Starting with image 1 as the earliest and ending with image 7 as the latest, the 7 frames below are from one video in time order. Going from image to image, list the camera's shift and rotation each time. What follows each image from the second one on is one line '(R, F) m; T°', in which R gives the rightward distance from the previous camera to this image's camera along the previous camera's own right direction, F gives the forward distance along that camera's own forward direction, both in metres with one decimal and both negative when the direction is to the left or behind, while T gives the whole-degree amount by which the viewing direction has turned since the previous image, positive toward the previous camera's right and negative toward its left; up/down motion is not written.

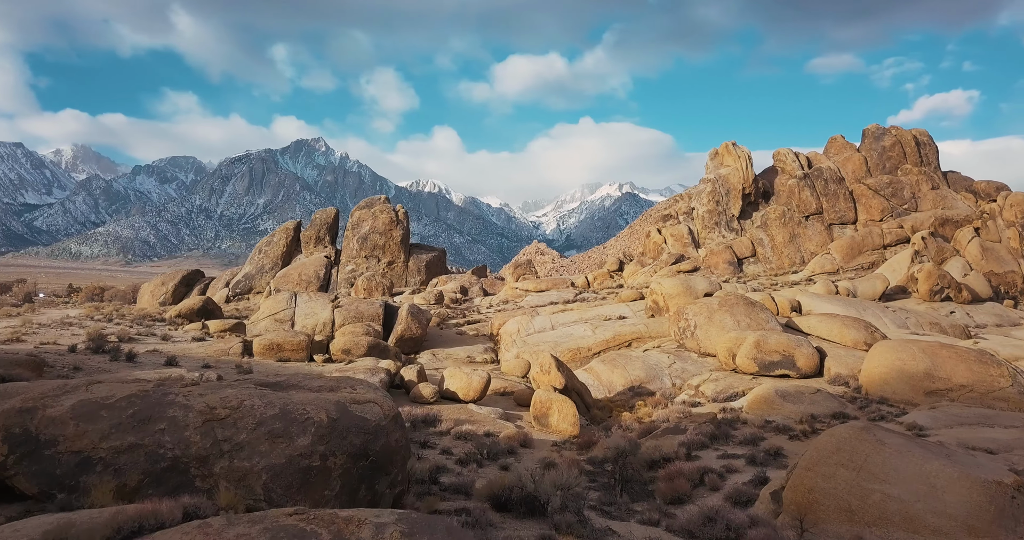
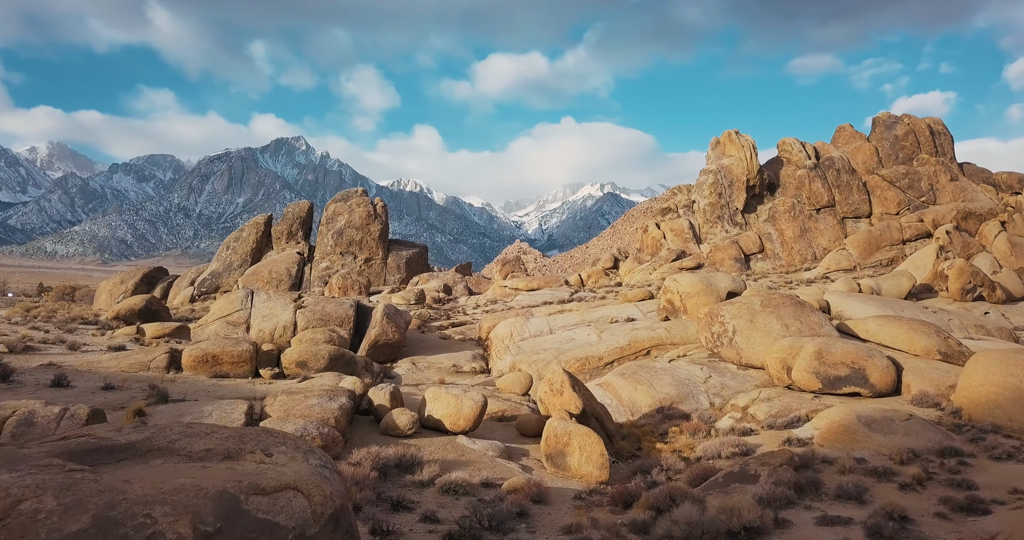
(-0.3, +3.1) m; +1°
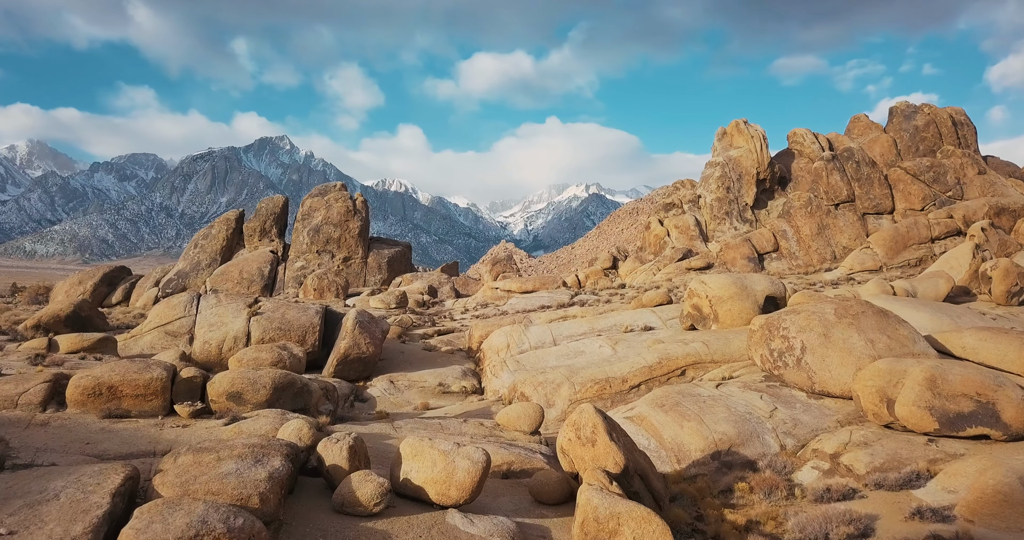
(-0.3, +3.1) m; +1°
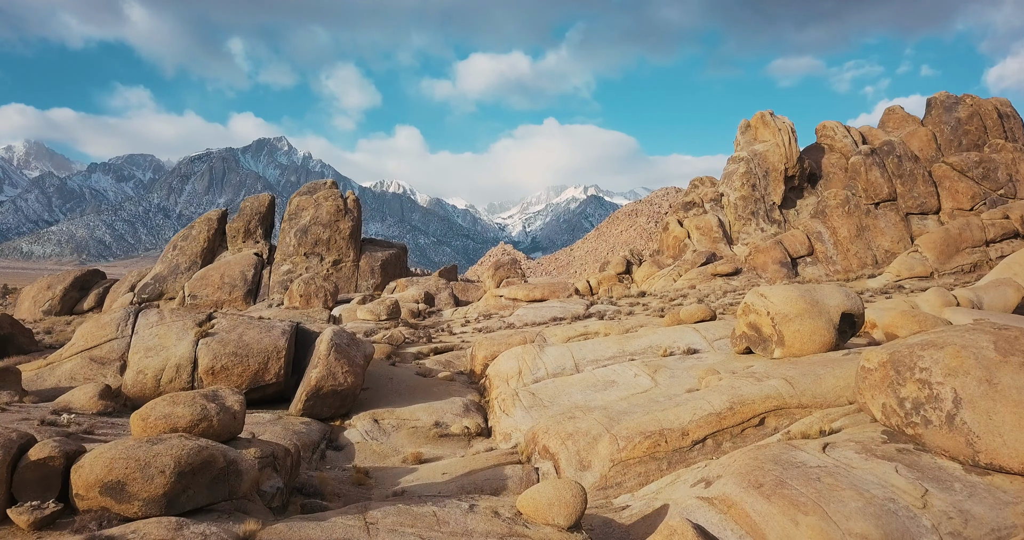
(-0.3, +3.2) m; 0°
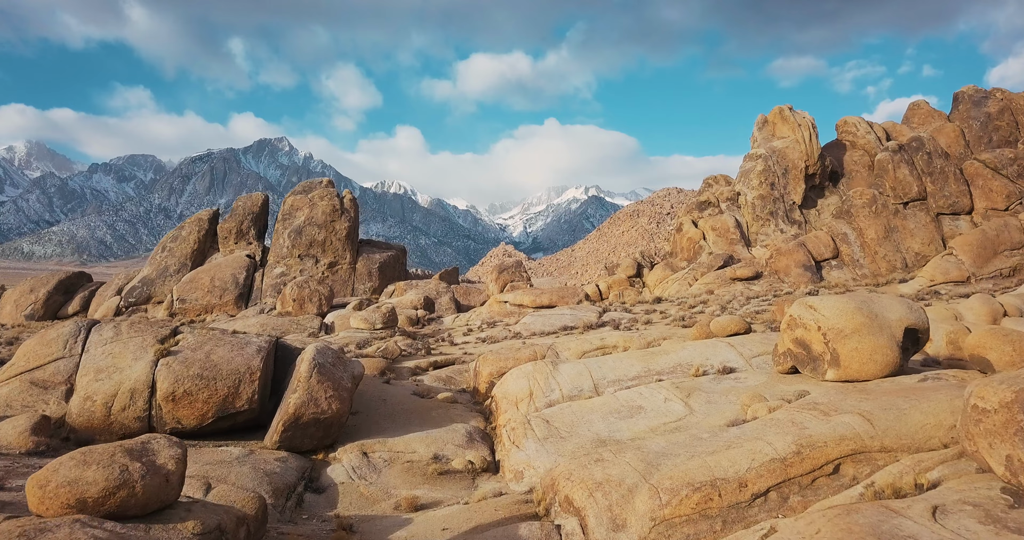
(-0.1, +1.8) m; 0°
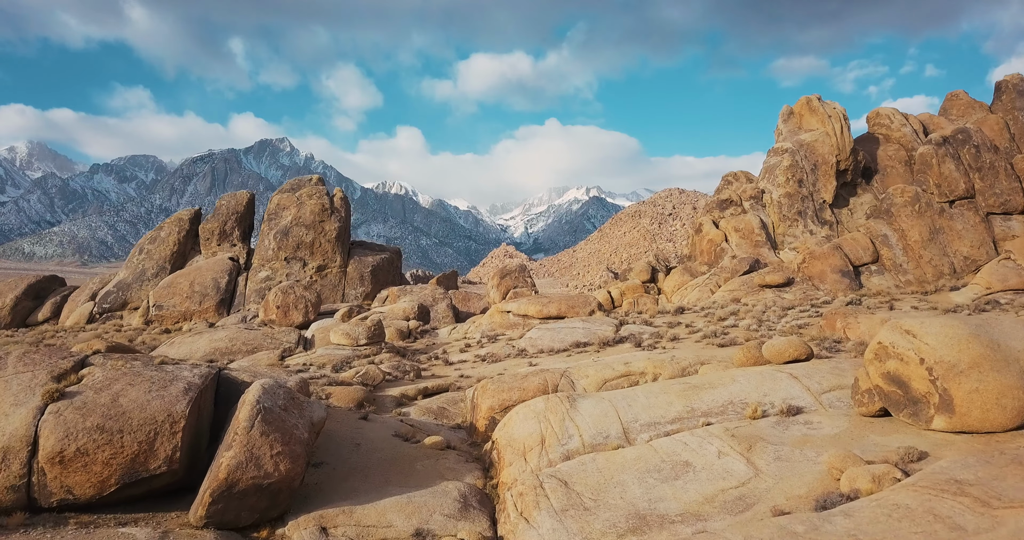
(-0.1, +2.7) m; 0°
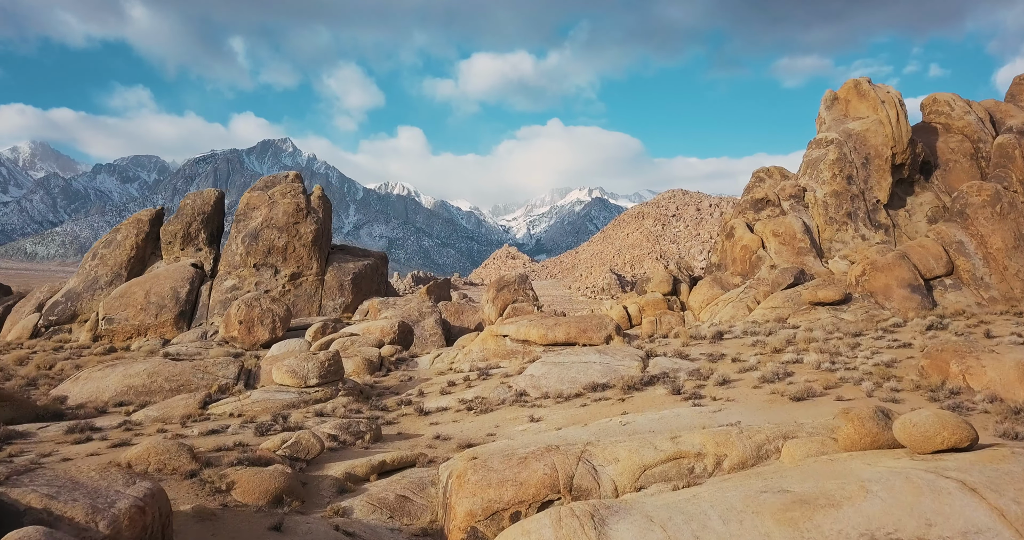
(+0.1, +4.2) m; 0°
